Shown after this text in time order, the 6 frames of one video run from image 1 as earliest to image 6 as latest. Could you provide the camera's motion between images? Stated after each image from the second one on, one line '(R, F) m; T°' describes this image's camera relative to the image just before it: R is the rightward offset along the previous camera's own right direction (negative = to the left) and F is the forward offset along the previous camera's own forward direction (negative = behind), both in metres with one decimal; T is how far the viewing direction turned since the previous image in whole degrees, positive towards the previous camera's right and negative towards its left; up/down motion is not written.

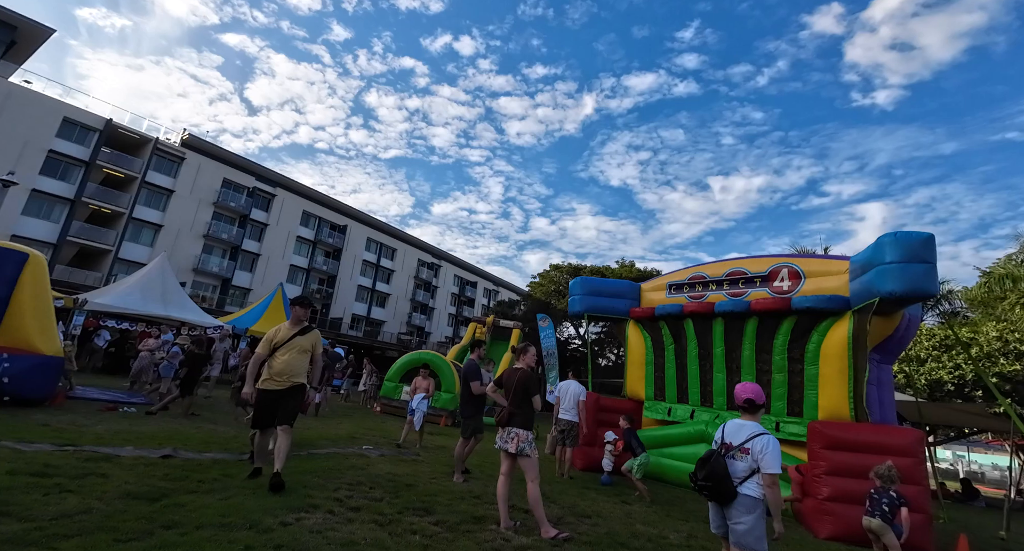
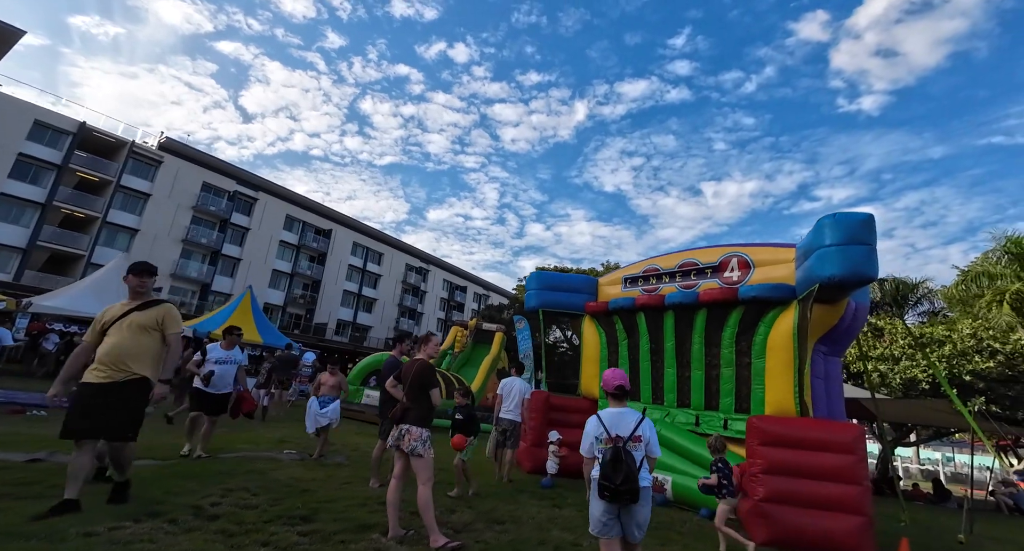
(+0.9, +0.4) m; +1°
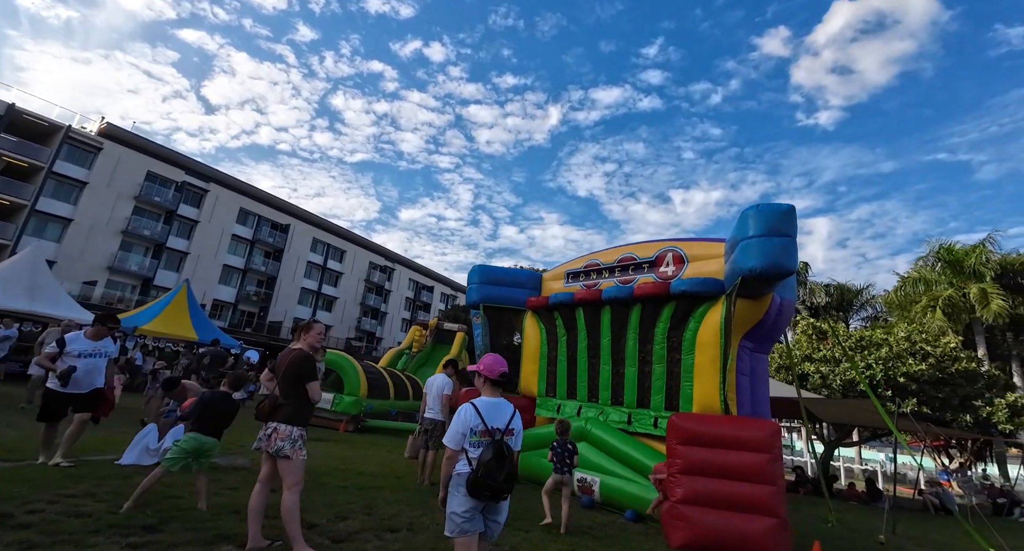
(+0.6, +0.4) m; +4°
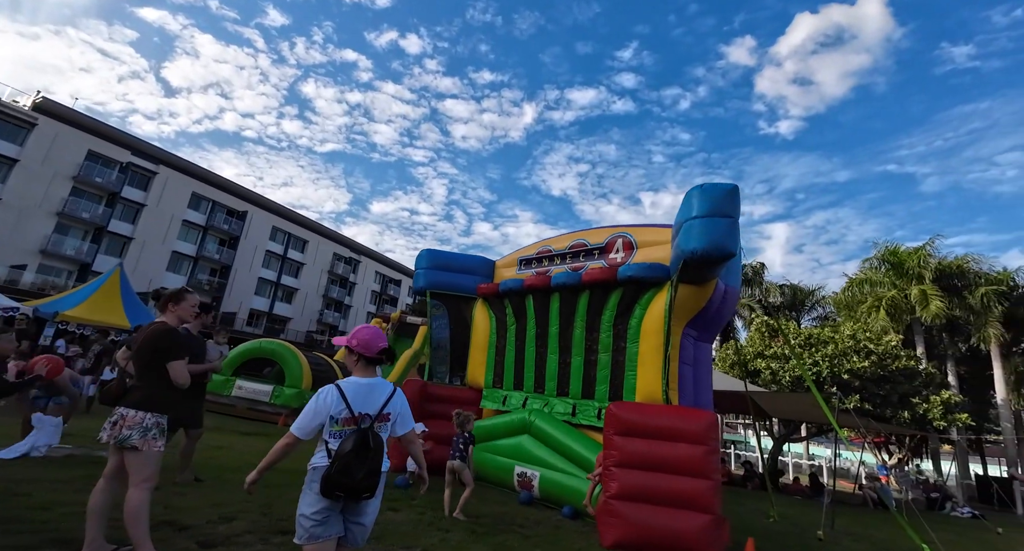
(+0.4, +0.4) m; +4°
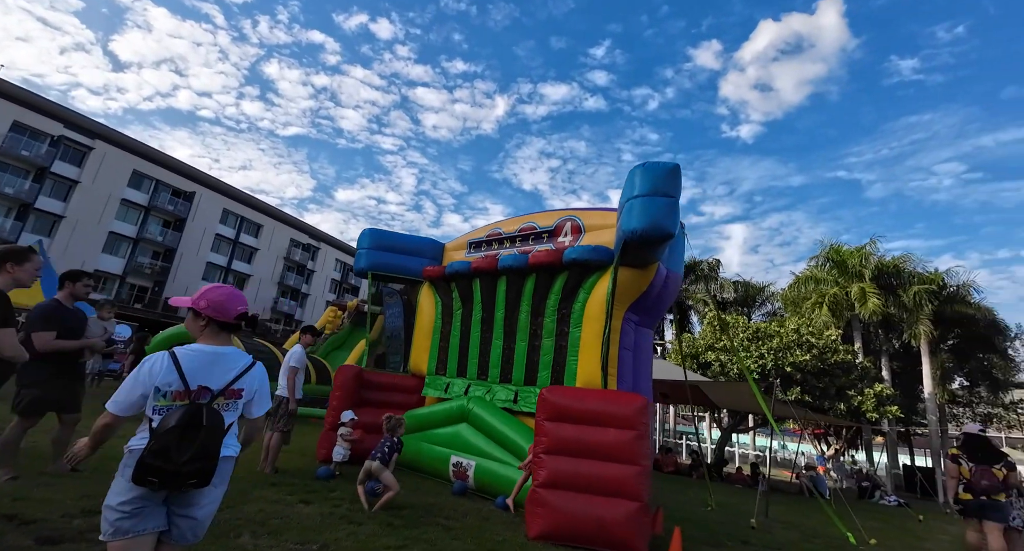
(+0.3, +0.3) m; +4°
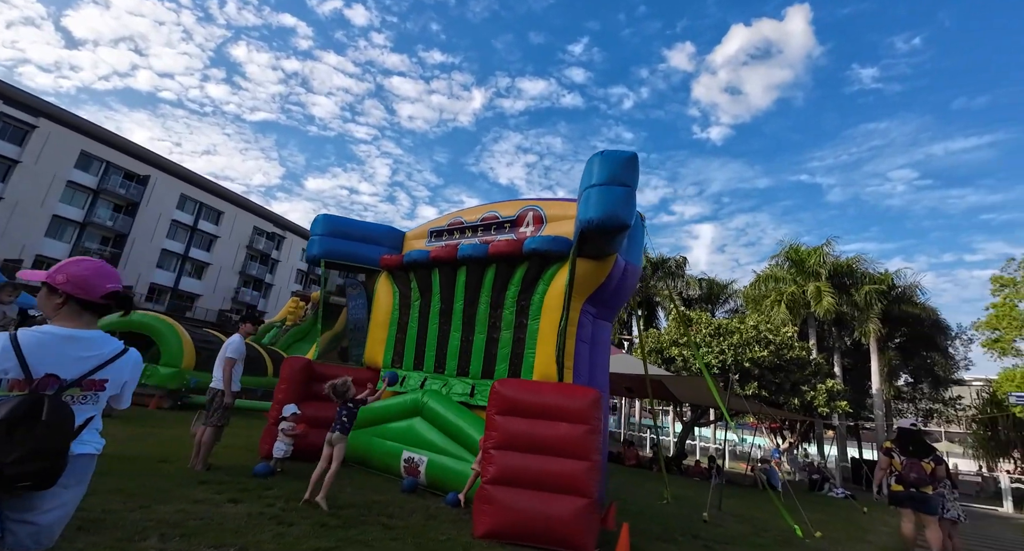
(+0.2, +0.2) m; +3°
